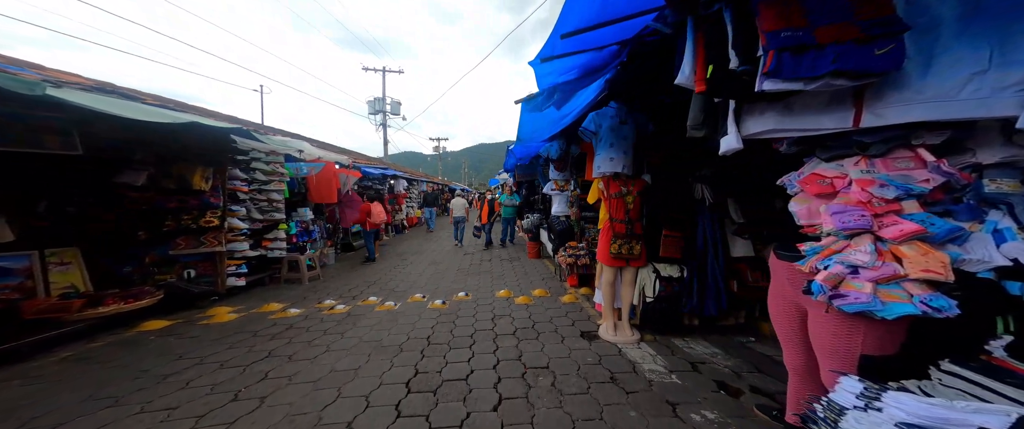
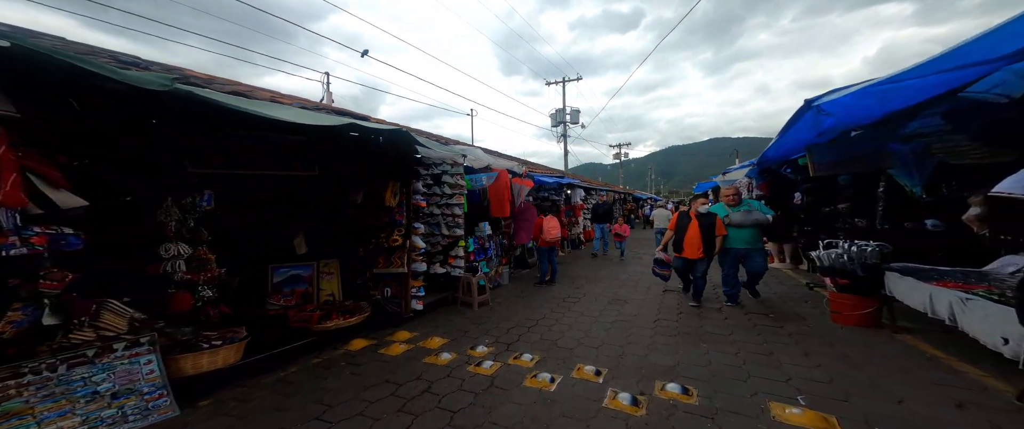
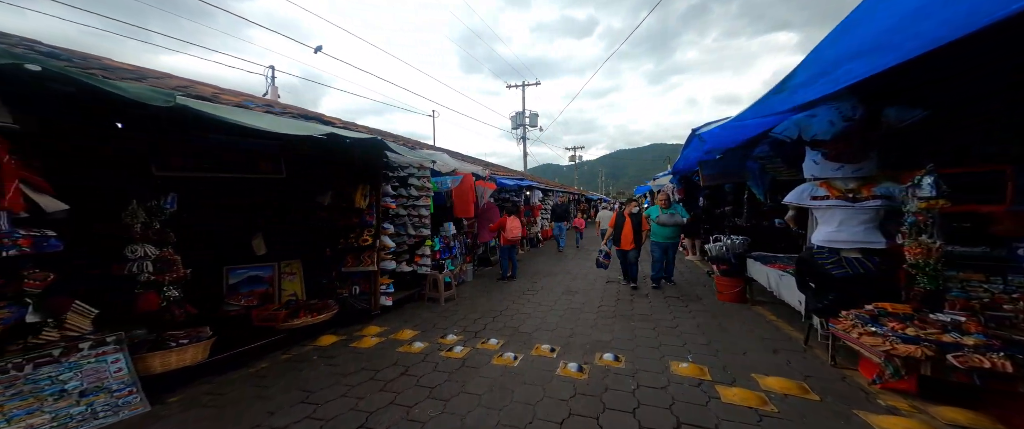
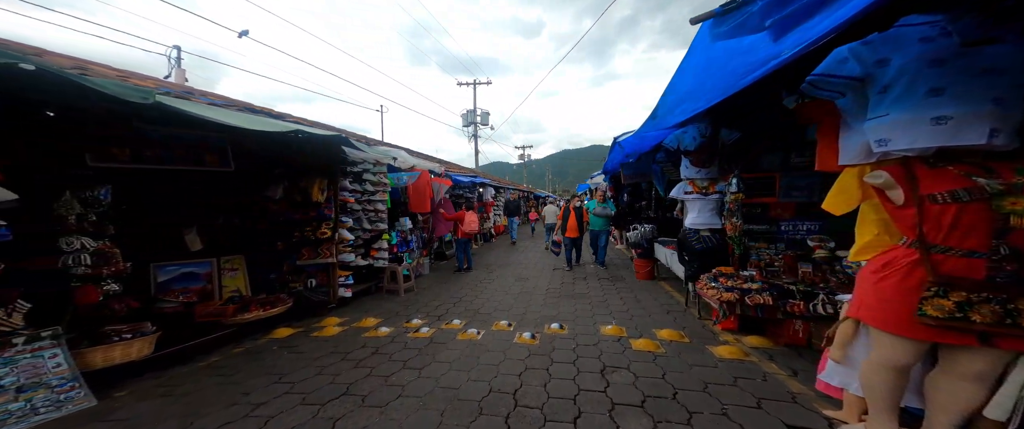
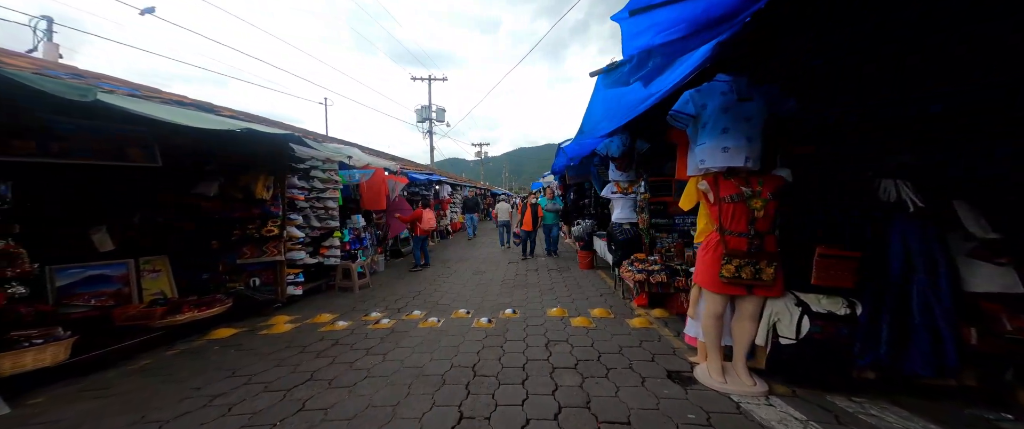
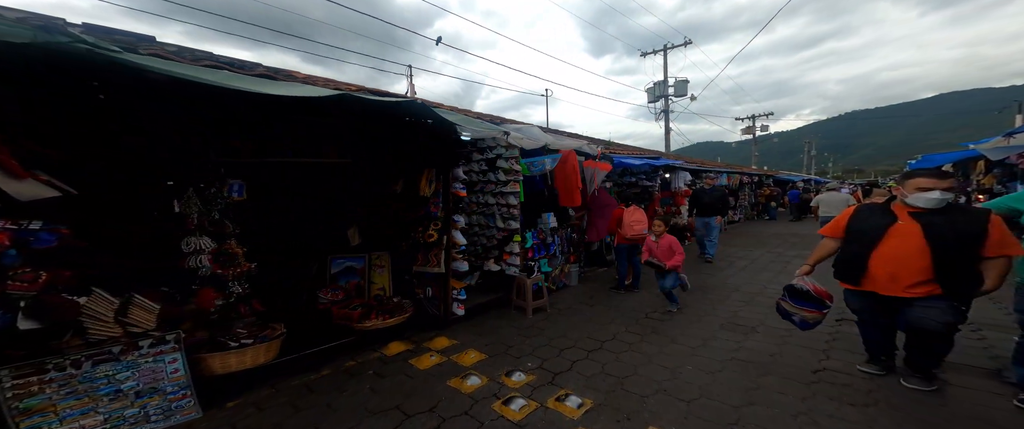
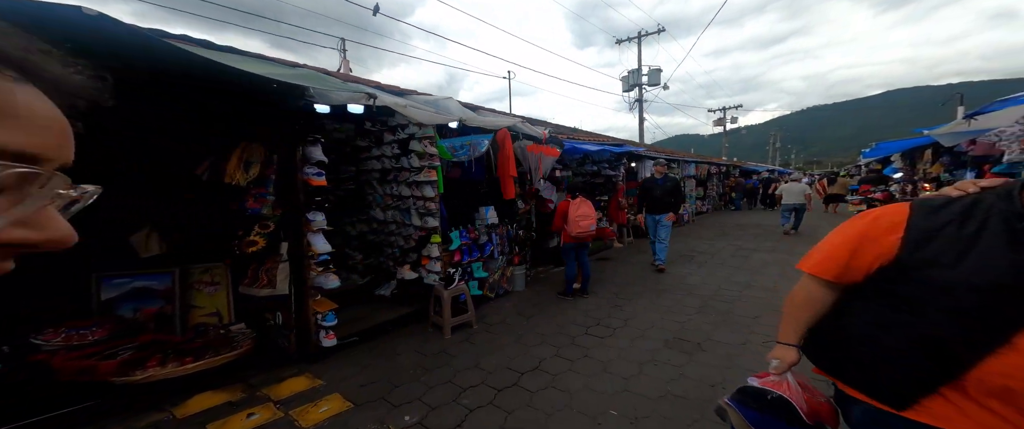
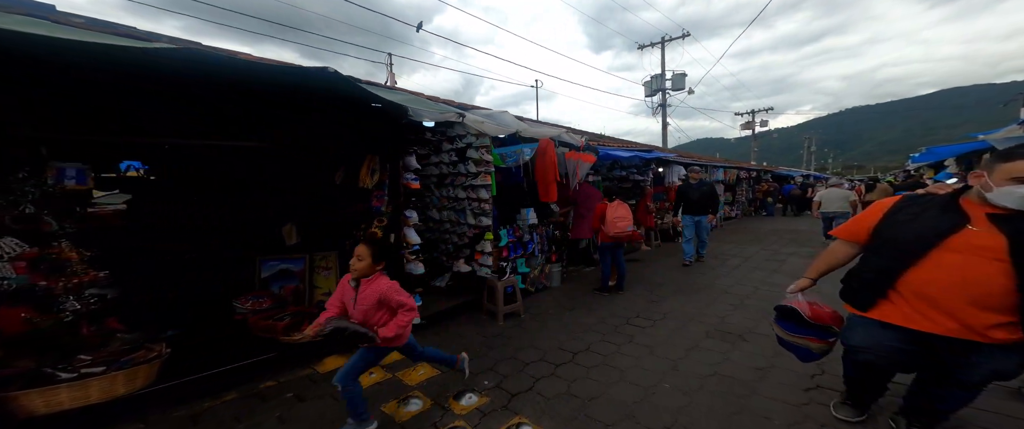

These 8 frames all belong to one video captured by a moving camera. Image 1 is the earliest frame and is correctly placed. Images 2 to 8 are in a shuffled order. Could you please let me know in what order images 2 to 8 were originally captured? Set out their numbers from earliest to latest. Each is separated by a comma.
5, 4, 3, 2, 6, 8, 7
